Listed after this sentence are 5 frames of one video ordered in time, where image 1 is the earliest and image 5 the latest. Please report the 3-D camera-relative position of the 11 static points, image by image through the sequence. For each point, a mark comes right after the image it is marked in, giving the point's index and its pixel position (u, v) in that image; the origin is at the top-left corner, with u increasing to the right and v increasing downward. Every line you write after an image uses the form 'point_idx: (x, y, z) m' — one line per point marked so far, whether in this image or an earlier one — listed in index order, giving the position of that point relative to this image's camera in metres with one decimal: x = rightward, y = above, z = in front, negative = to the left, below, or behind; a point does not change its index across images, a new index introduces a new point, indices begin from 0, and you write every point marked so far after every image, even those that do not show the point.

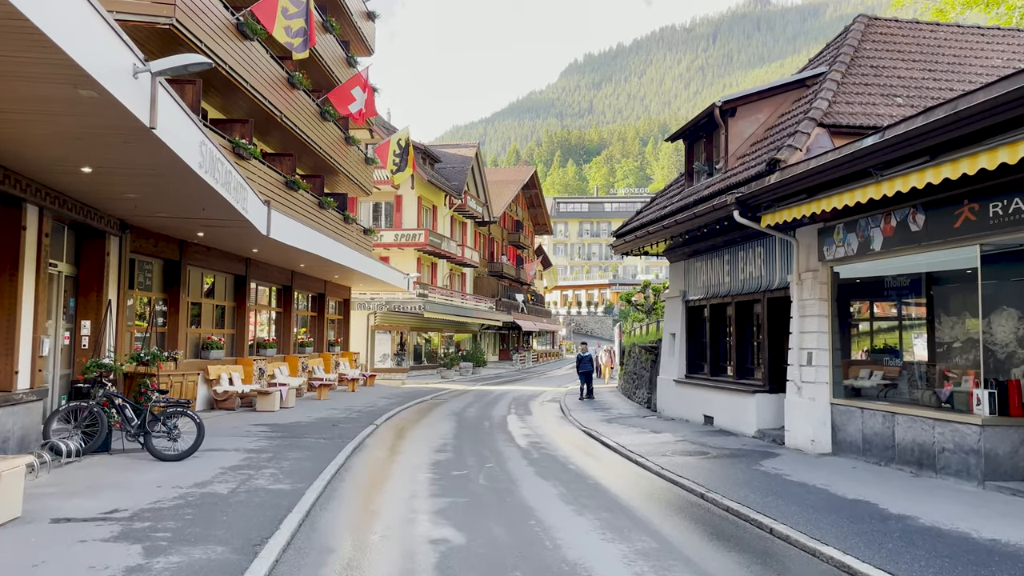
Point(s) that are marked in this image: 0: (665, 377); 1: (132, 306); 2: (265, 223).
0: (+3.8, -2.2, +19.6) m
1: (-8.5, -0.4, +17.6) m
2: (-5.5, +1.4, +17.5) m
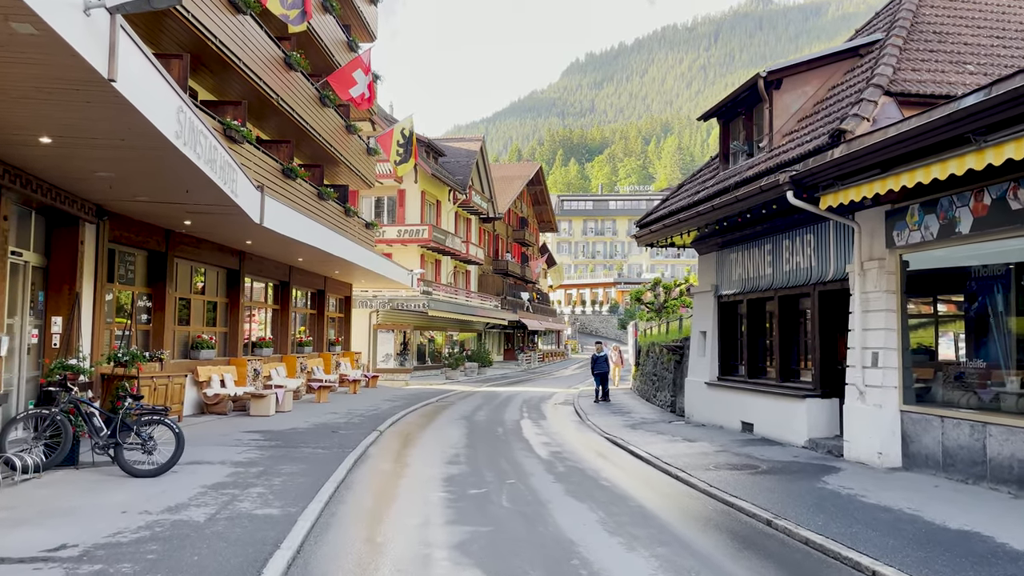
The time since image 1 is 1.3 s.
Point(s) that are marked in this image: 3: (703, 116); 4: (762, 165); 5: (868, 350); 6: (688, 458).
0: (+4.2, -2.1, +18.0) m
1: (-8.2, -0.3, +16.0) m
2: (-5.2, +1.6, +16.0) m
3: (+4.0, +3.6, +16.2) m
4: (+4.3, +2.1, +13.4) m
5: (+5.3, -0.9, +11.6) m
6: (+2.9, -2.8, +13.0) m
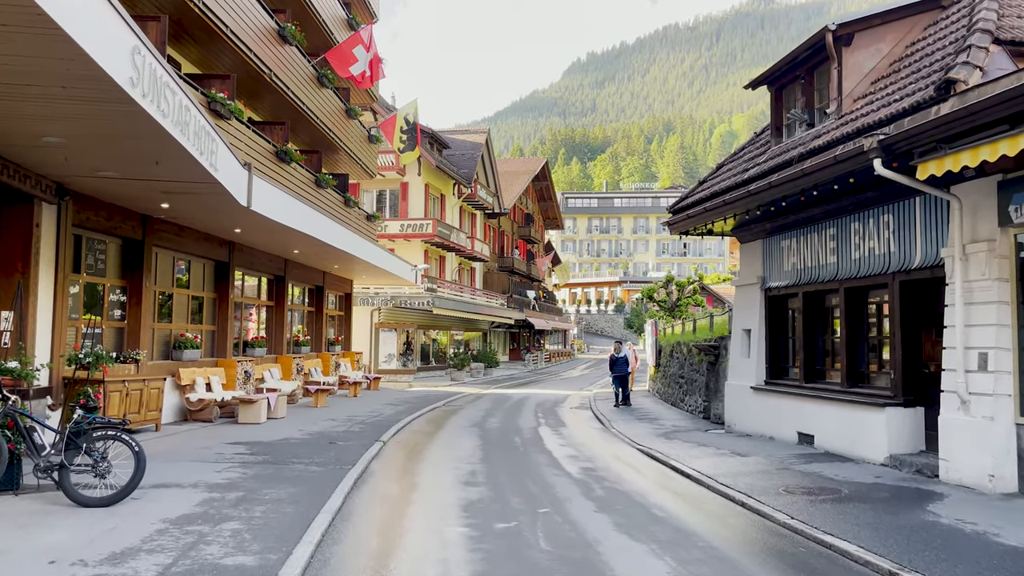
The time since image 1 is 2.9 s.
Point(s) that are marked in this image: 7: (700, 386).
0: (+4.6, -1.9, +16.0) m
1: (-7.8, -0.1, +14.0) m
2: (-4.8, +1.7, +14.0) m
3: (+4.4, +3.7, +14.3) m
4: (+4.7, +2.2, +11.4) m
5: (+5.7, -0.8, +9.7) m
6: (+3.3, -2.7, +11.1) m
7: (+4.7, -2.5, +19.7) m
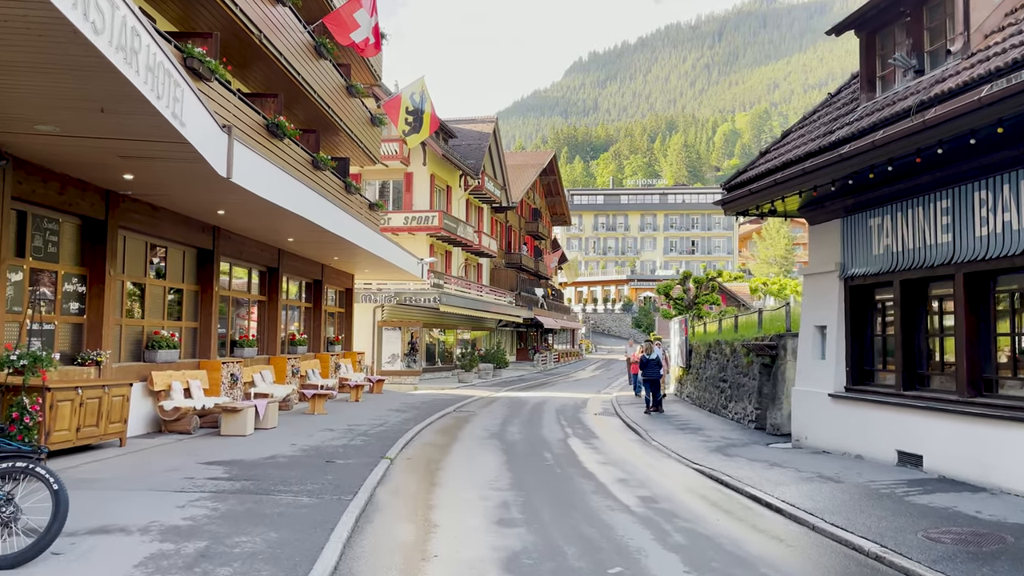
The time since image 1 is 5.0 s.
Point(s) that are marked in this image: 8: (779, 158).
0: (+5.1, -1.7, +13.6) m
1: (-7.3, +0.1, +11.6) m
2: (-4.3, +1.9, +11.6) m
3: (+4.9, +3.9, +11.8) m
4: (+5.2, +2.4, +9.0) m
5: (+6.2, -0.6, +7.2) m
6: (+3.8, -2.5, +8.6) m
7: (+5.2, -2.3, +17.3) m
8: (+4.5, +2.2, +13.1) m
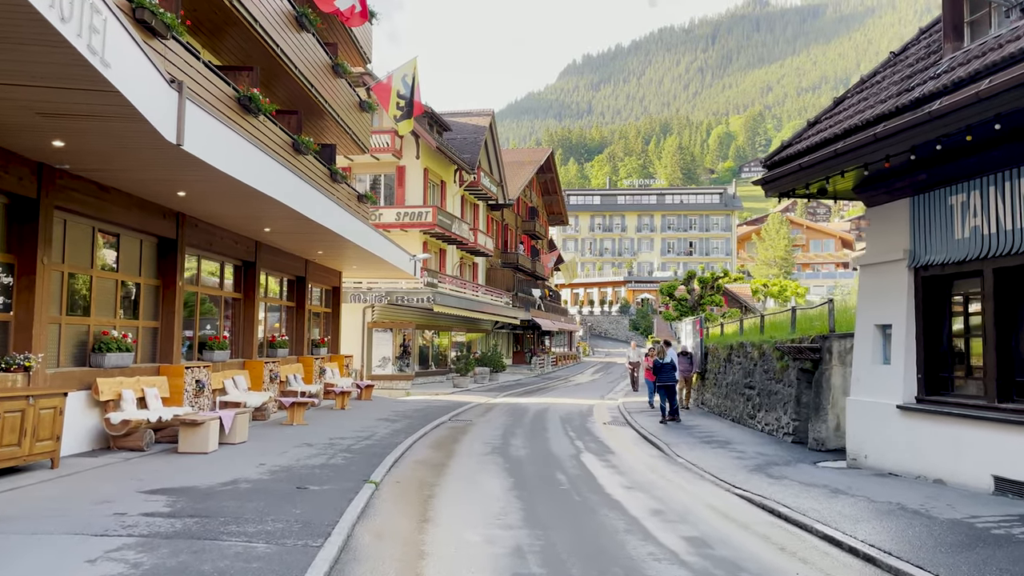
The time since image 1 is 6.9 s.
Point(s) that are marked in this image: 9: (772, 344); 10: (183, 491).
0: (+5.2, -1.6, +11.6) m
1: (-7.1, +0.2, +9.5) m
2: (-4.1, +2.0, +9.5) m
3: (+5.0, +4.0, +9.8) m
4: (+5.3, +2.6, +7.0) m
5: (+6.3, -0.5, +5.2) m
6: (+4.0, -2.4, +6.6) m
7: (+5.3, -2.2, +15.3) m
8: (+4.6, +2.3, +11.1) m
9: (+5.4, -1.2, +16.4) m
10: (-4.0, -2.4, +9.5) m
